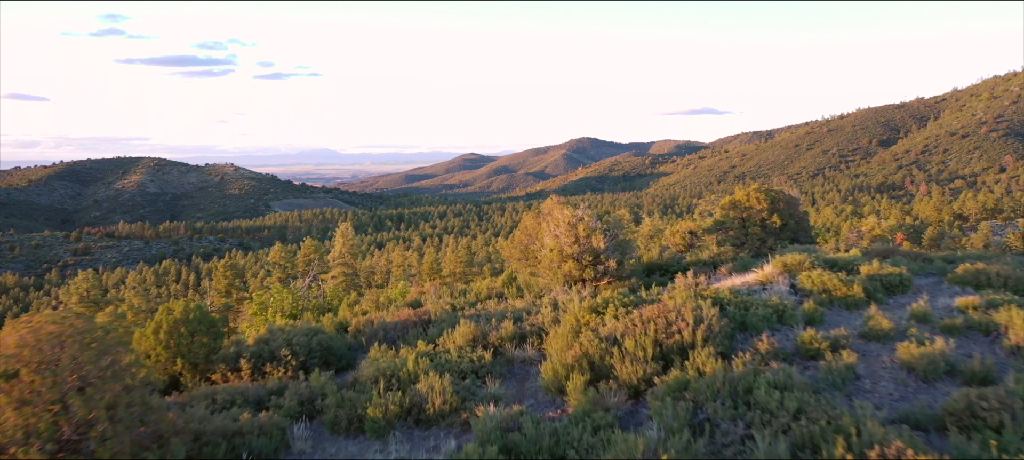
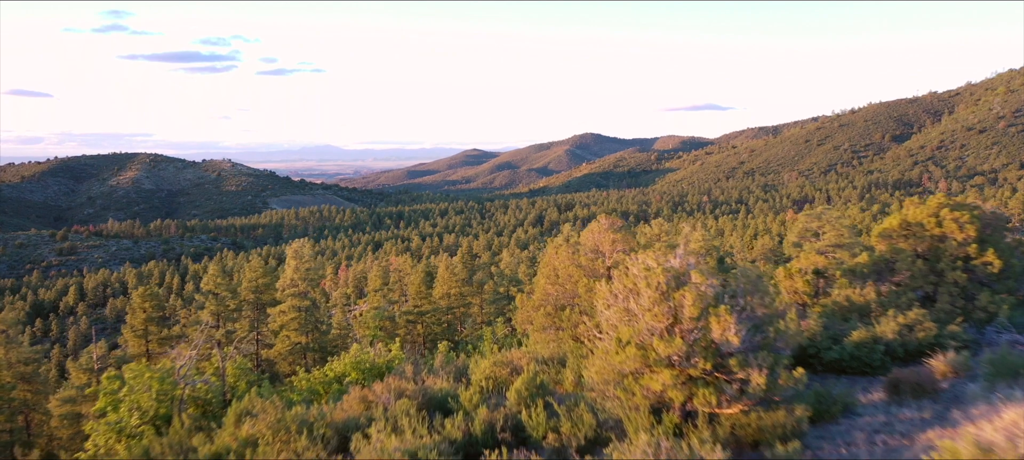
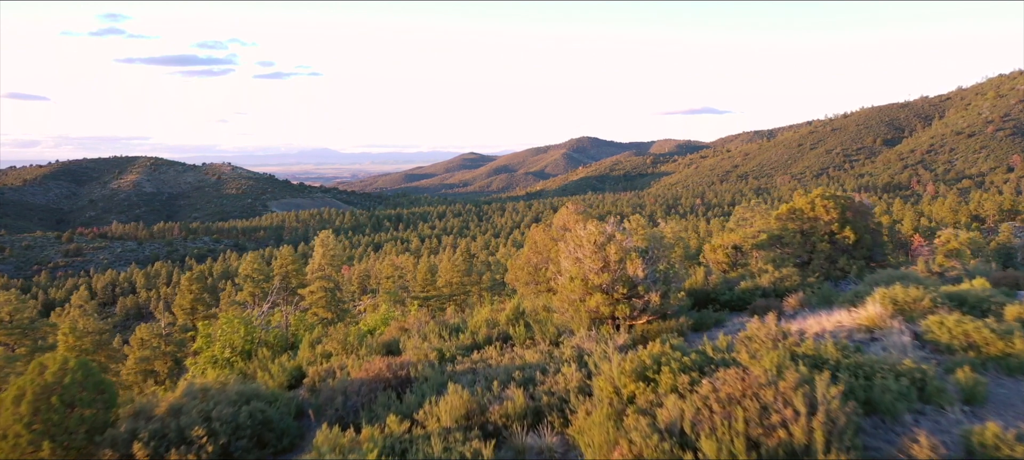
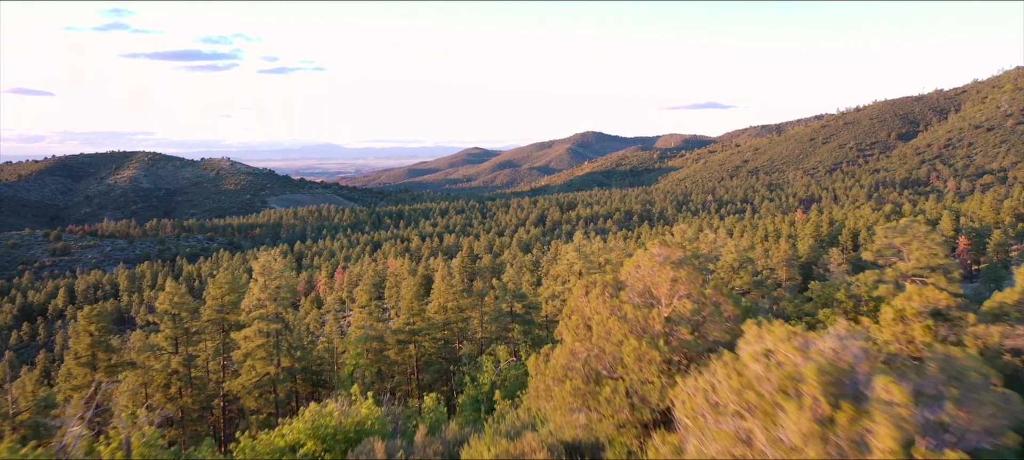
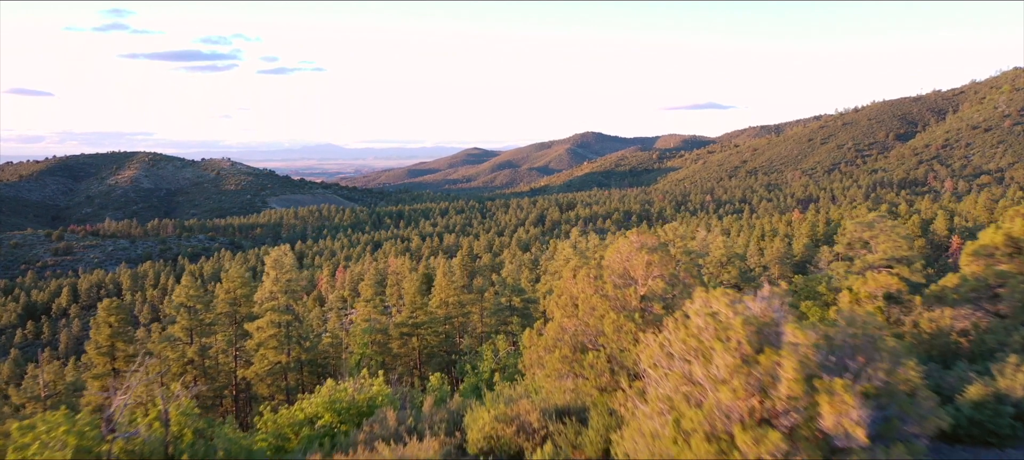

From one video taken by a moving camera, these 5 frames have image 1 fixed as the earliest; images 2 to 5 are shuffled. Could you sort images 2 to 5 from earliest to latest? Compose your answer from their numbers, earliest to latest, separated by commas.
3, 2, 5, 4
